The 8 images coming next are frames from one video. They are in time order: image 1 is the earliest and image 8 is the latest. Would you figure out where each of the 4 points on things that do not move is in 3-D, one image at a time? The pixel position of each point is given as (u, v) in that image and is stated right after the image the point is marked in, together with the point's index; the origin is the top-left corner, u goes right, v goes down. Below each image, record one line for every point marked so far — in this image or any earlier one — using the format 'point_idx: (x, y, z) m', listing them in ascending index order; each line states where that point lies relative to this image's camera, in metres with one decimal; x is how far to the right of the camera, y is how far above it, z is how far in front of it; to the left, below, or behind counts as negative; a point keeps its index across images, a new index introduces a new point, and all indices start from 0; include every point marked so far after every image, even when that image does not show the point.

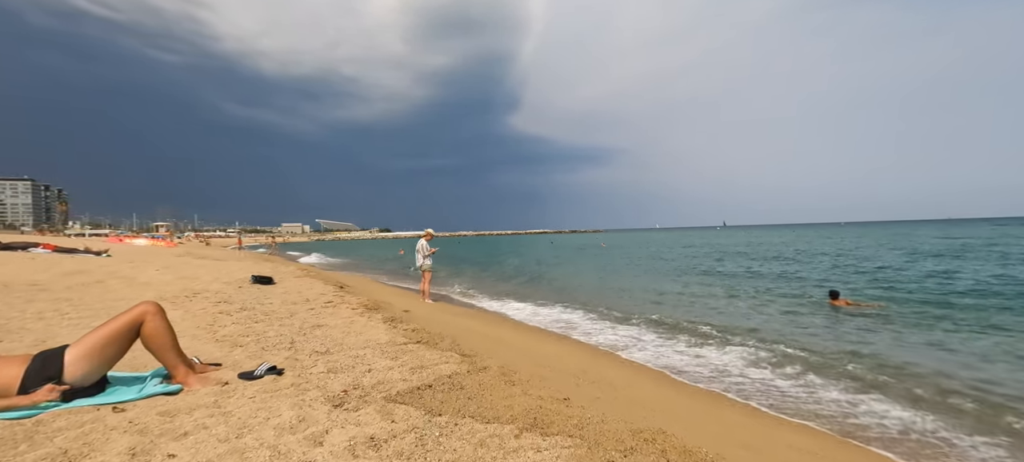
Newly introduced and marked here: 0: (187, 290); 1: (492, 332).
0: (-7.6, -1.4, +9.2) m
1: (-0.4, -2.1, +7.9) m
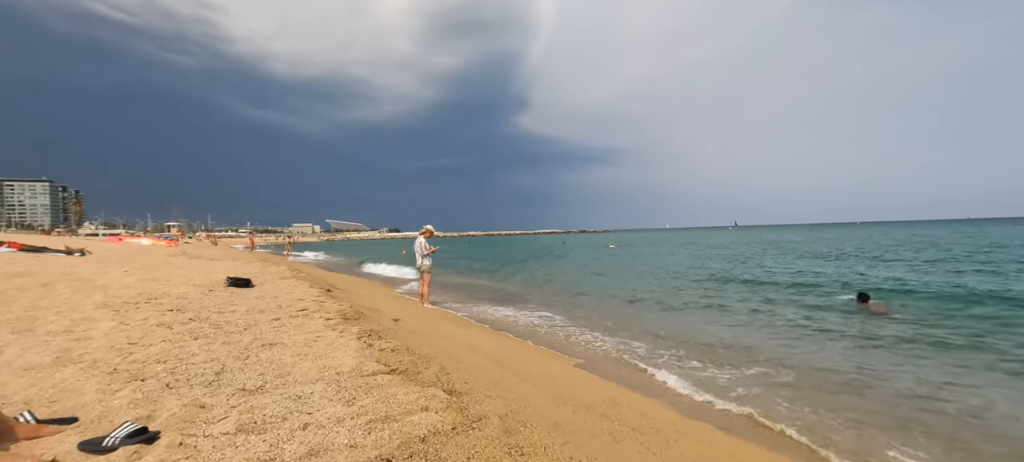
0: (-7.4, -1.3, +7.9) m
1: (-0.3, -2.0, +6.5) m
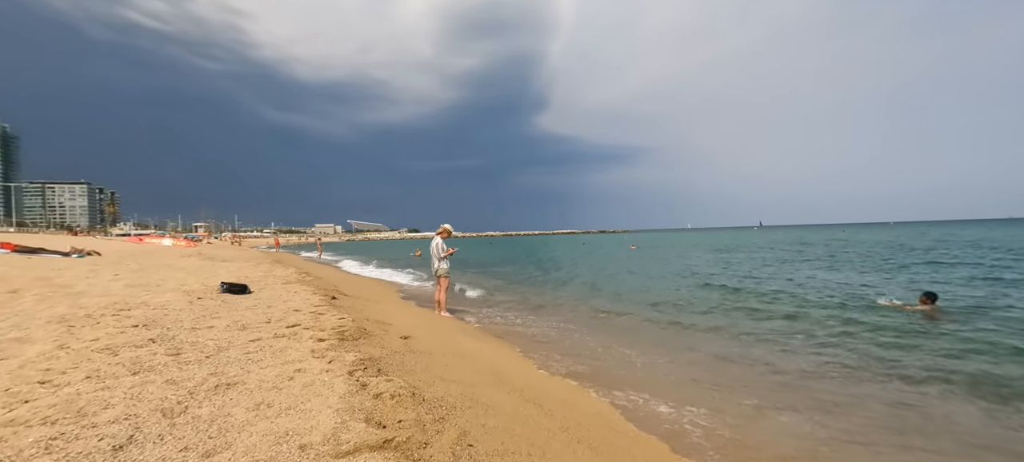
0: (-6.8, -1.3, +6.8) m
1: (+0.2, -2.0, +5.0) m
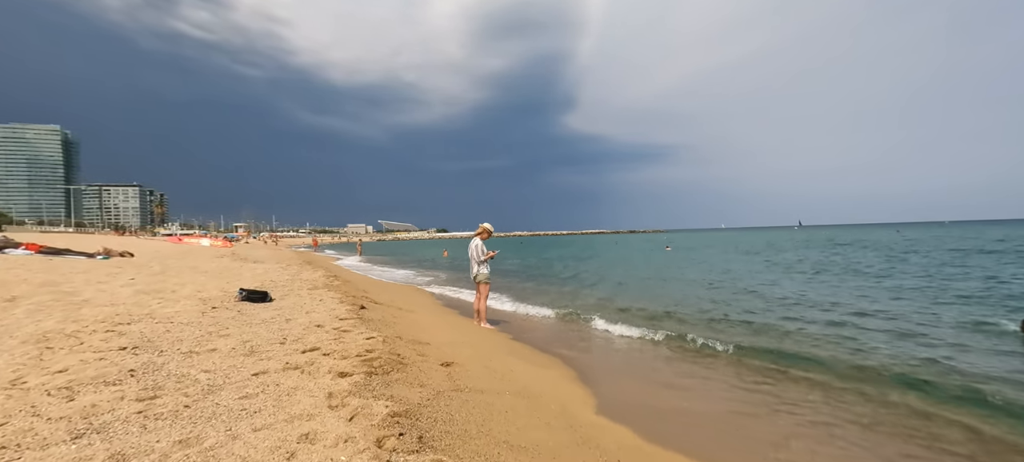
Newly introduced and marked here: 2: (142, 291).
0: (-5.9, -1.3, +5.9) m
1: (+1.0, -2.0, +3.6) m
2: (-7.7, -1.2, +8.1) m
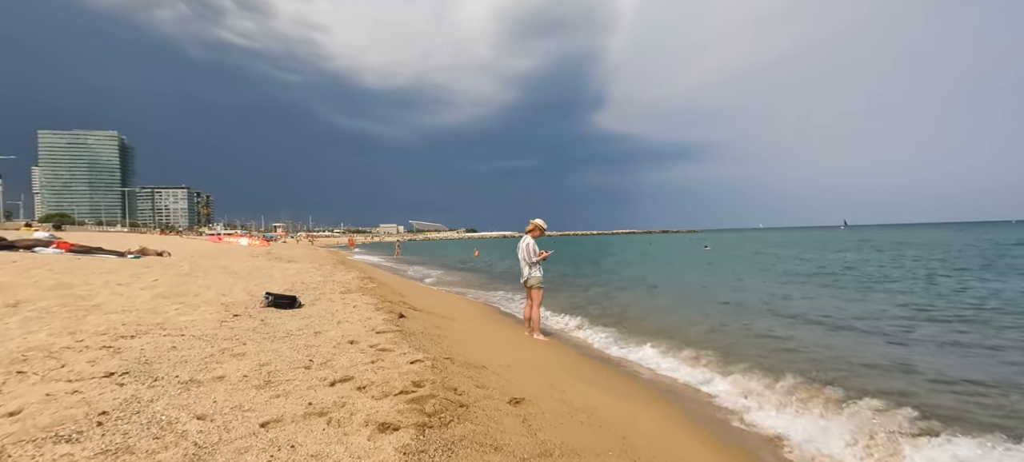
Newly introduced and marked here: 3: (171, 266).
0: (-4.9, -1.3, +4.9) m
1: (+1.8, -1.9, +2.2) m
2: (-6.6, -1.2, +7.4) m
3: (-9.3, -1.0, +10.7) m
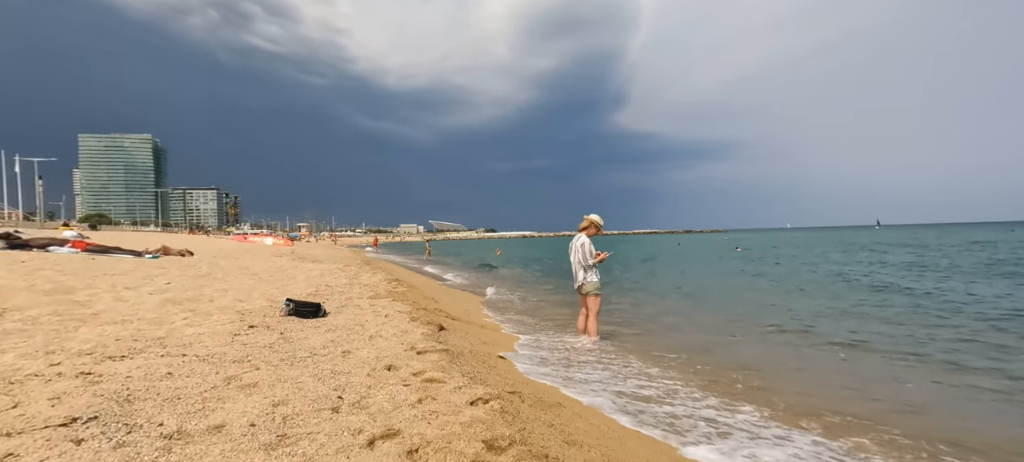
0: (-4.1, -1.2, +4.0) m
1: (+2.5, -1.9, +1.0) m
2: (-5.6, -1.1, +6.5) m
3: (-8.2, -0.9, +10.0) m
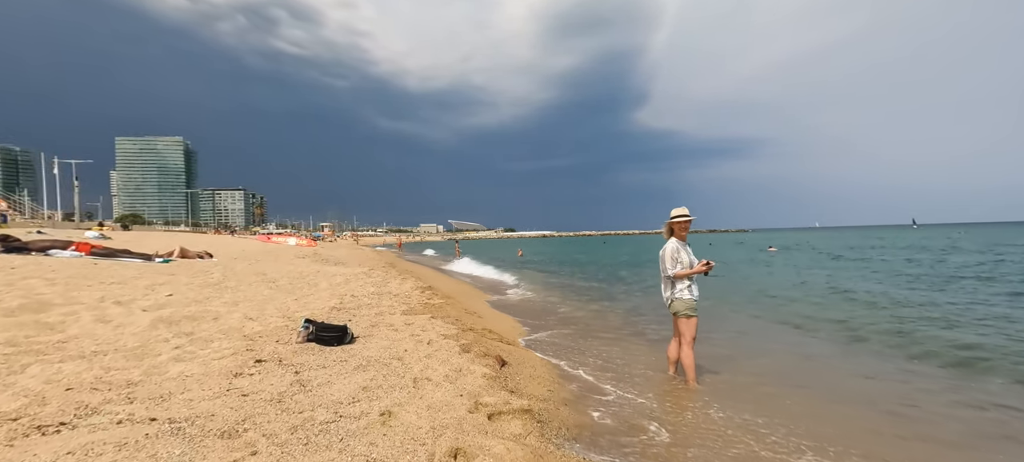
0: (-3.3, -1.3, +2.7) m
1: (+3.2, -1.9, -0.6) m
2: (-4.6, -1.2, +5.3) m
3: (-7.0, -1.0, +8.9) m
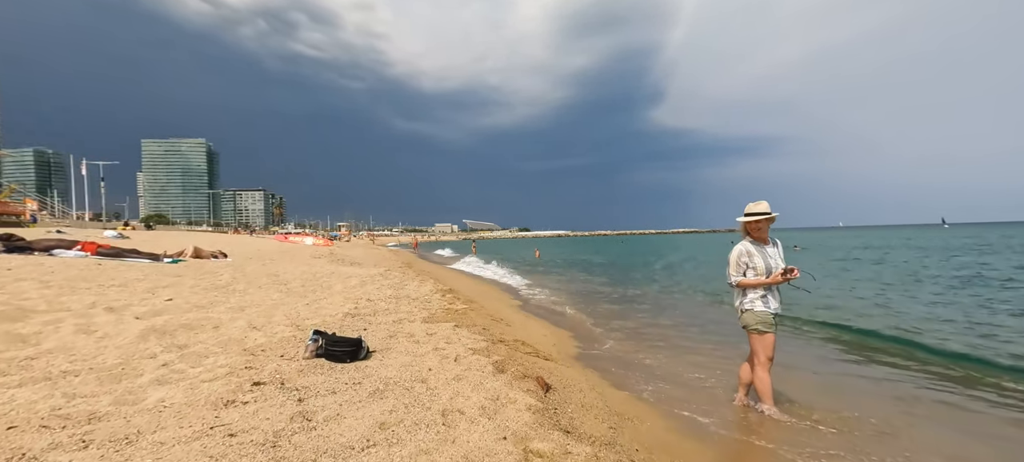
0: (-2.9, -1.2, +2.1) m
1: (+3.5, -1.9, -1.5) m
2: (-4.2, -1.2, +4.7) m
3: (-6.4, -0.9, +8.3) m
